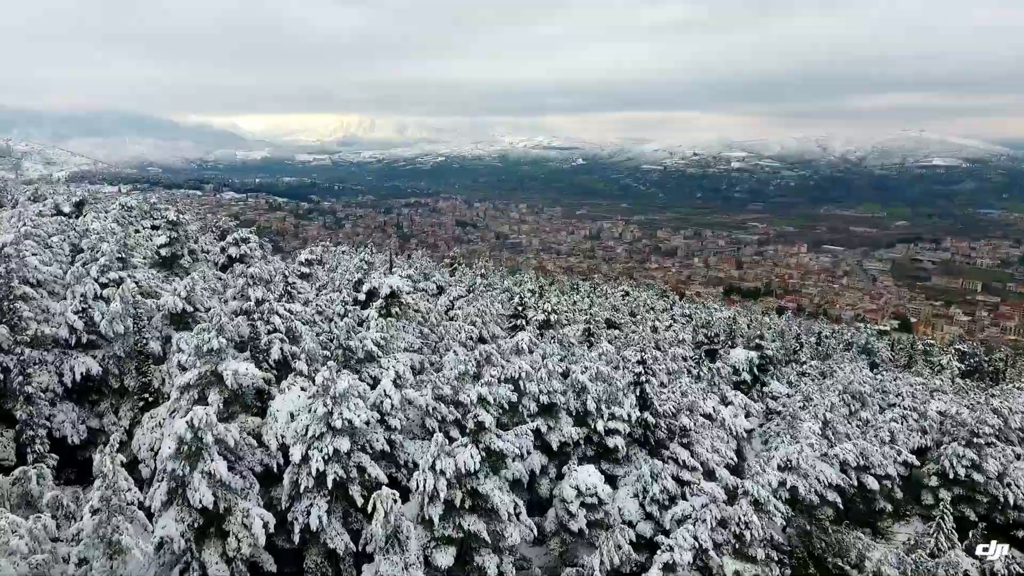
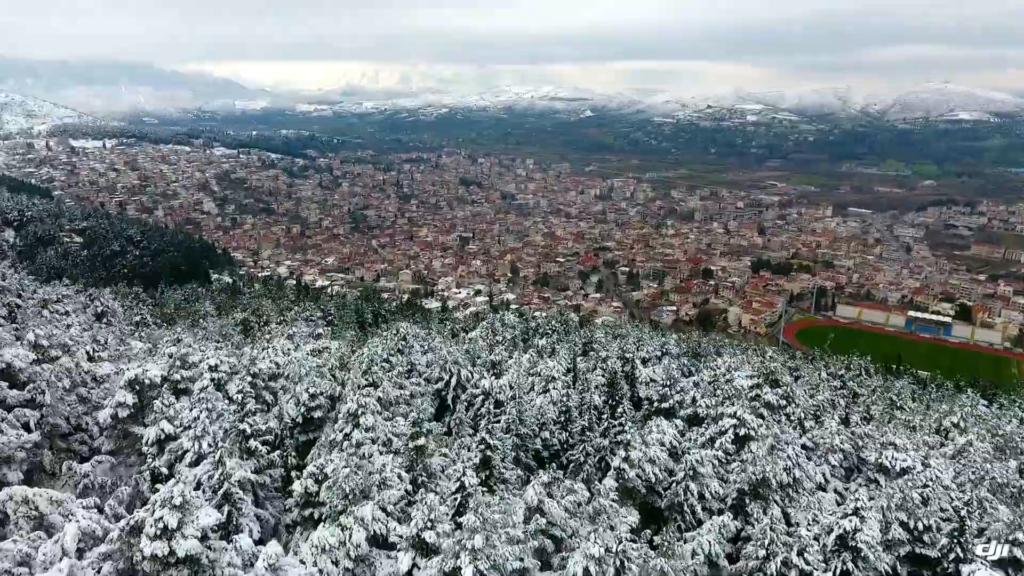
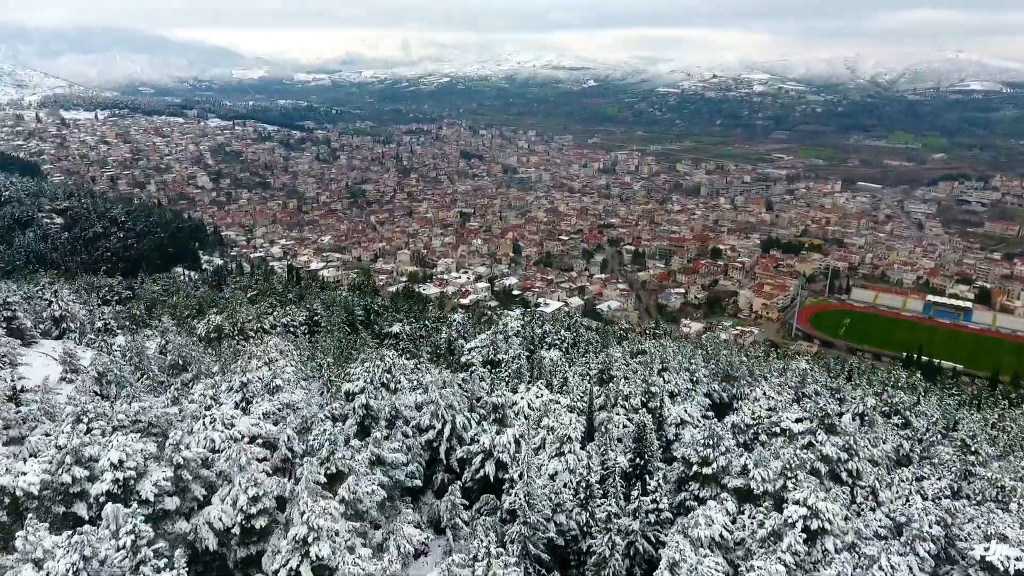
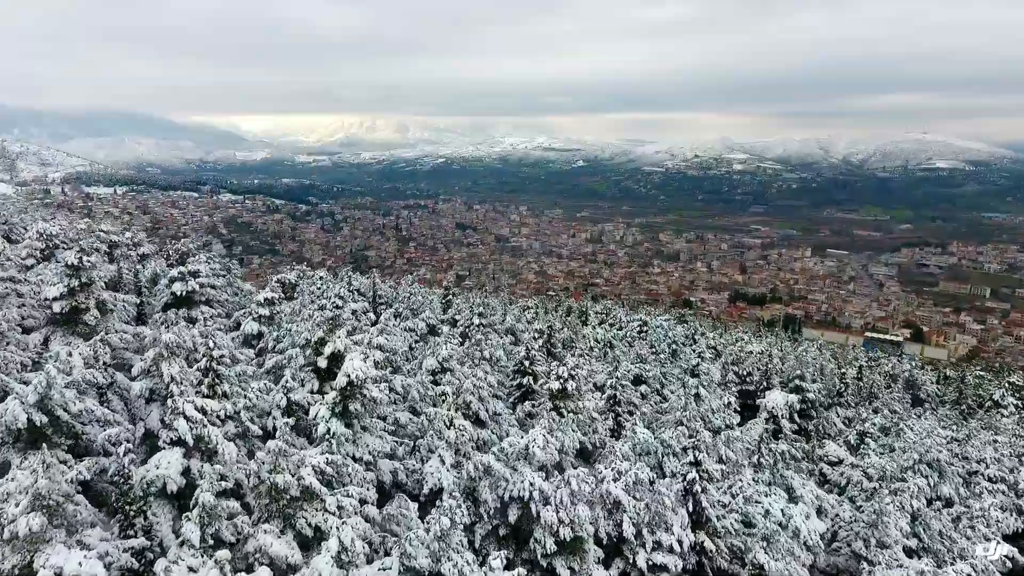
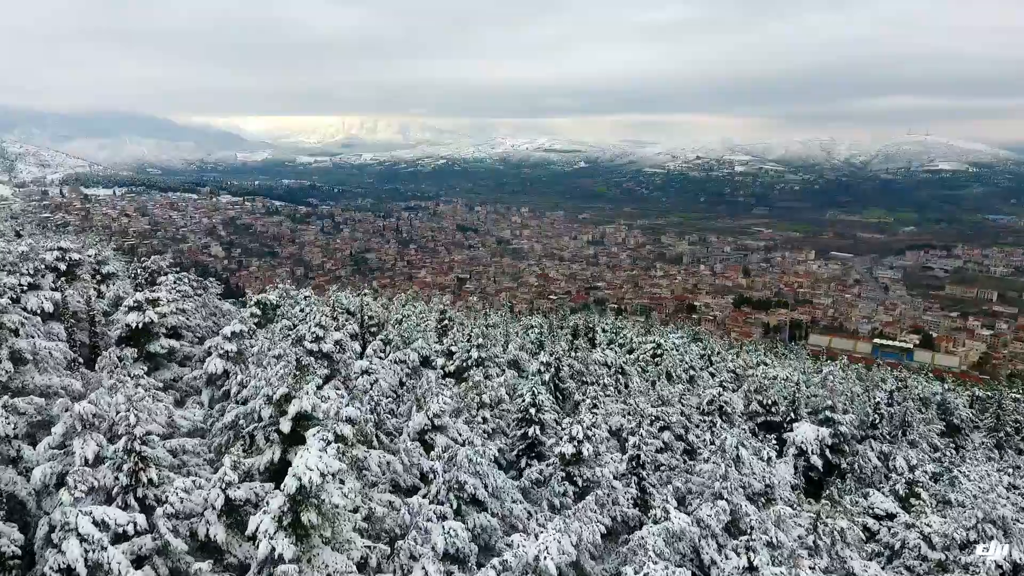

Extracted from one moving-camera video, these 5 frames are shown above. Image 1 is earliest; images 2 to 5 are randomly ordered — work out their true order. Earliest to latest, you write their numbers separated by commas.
4, 5, 2, 3
